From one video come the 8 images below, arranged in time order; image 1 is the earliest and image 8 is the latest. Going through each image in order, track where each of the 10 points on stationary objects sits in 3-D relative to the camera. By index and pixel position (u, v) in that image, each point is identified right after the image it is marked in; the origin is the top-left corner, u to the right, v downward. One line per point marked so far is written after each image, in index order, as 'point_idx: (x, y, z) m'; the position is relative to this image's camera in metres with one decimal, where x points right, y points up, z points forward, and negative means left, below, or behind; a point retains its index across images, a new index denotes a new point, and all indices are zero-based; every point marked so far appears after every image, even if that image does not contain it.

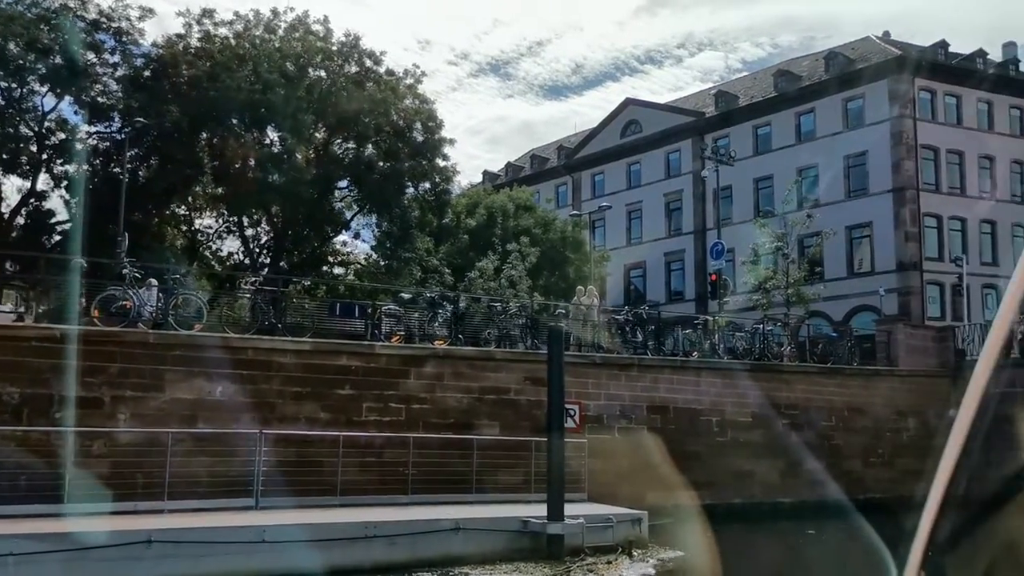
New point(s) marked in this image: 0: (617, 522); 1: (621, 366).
0: (+1.2, -2.5, +10.9) m
1: (+1.9, -1.3, +17.5) m
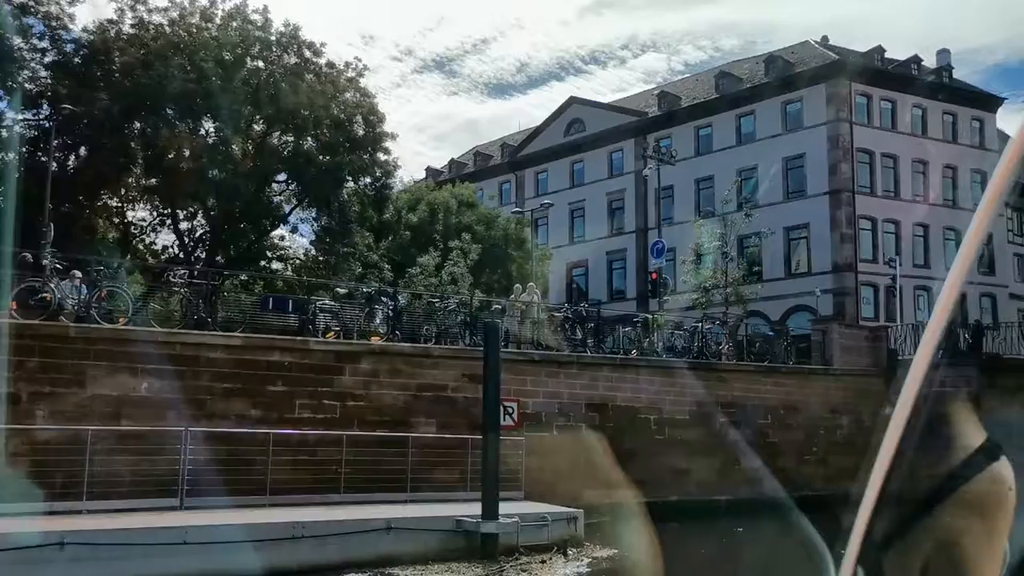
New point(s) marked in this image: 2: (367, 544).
0: (+0.4, -2.6, +11.1) m
1: (+0.8, -1.3, +17.7) m
2: (-1.4, -2.5, +9.8) m
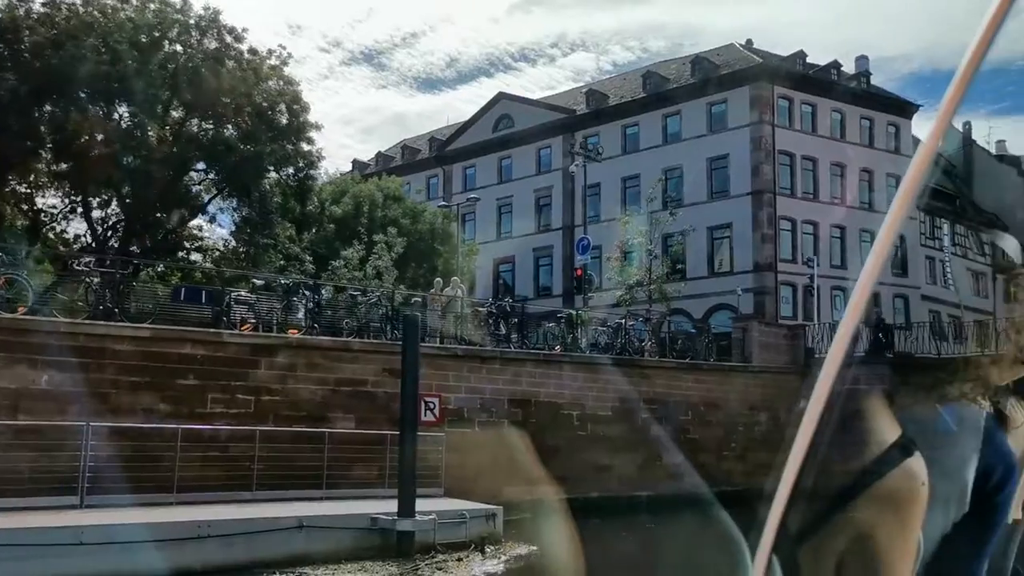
0: (-0.5, -2.5, +10.9) m
1: (-0.6, -1.2, +17.5) m
2: (-2.2, -2.4, +9.4) m
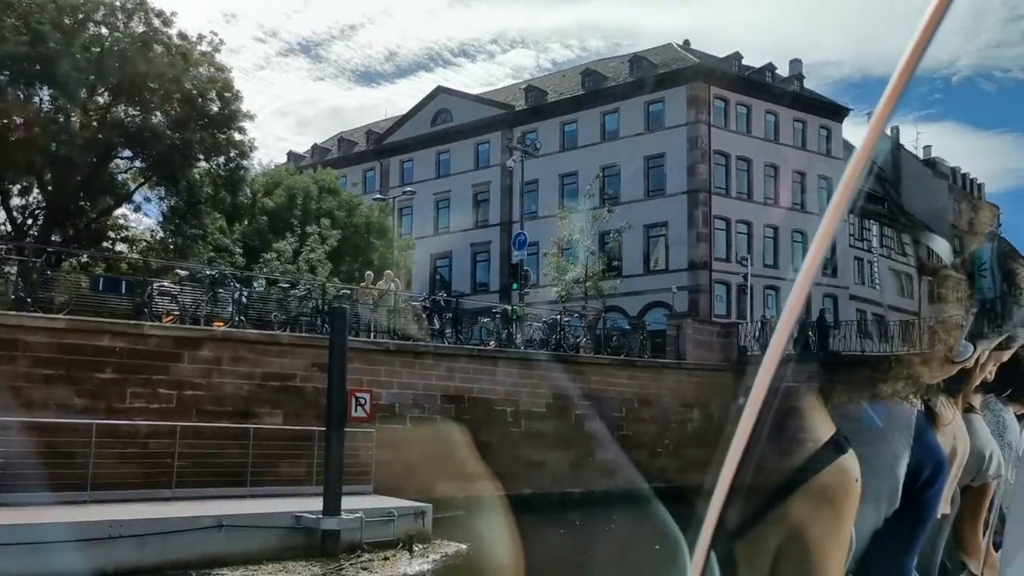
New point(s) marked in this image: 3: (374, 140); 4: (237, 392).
0: (-1.2, -2.4, +10.6) m
1: (-1.7, -1.1, +17.2) m
2: (-2.9, -2.3, +9.1) m
3: (-1.2, +1.3, +8.8) m
4: (-4.1, -1.5, +14.8) m
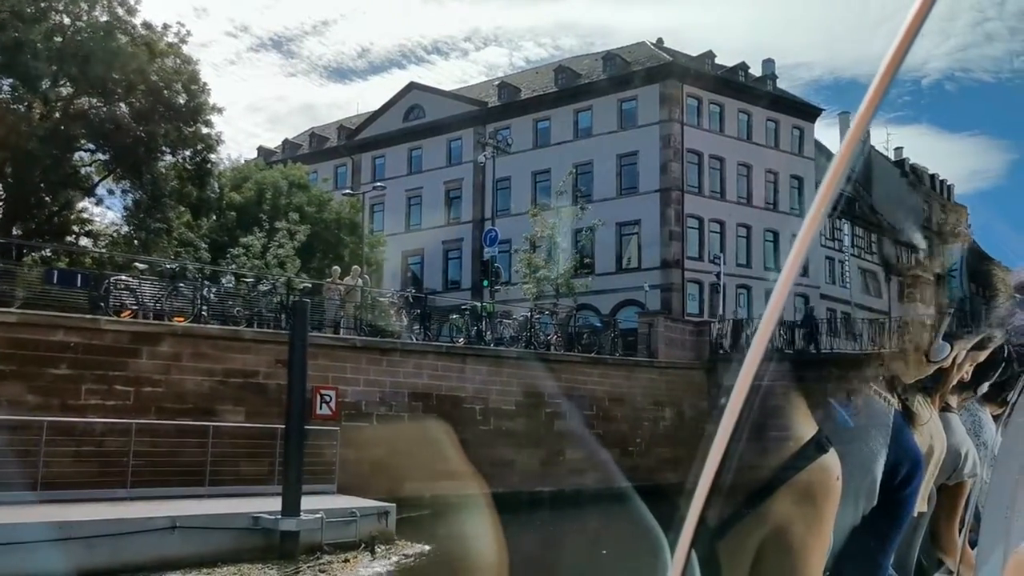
0: (-1.6, -2.3, +10.3) m
1: (-2.2, -1.0, +16.9) m
2: (-3.2, -2.2, +8.7) m
3: (-1.5, +1.3, +8.5) m
4: (-4.6, -1.4, +14.5) m
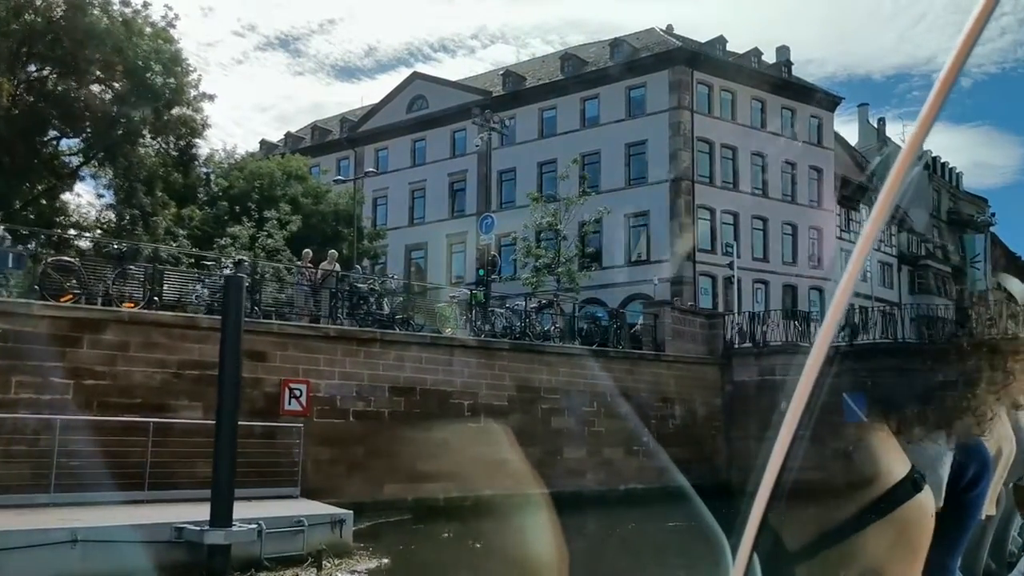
0: (-1.8, -2.1, +8.9) m
1: (-2.4, -0.8, +15.5) m
2: (-3.4, -2.0, +7.3) m
3: (-1.7, +1.6, +7.1) m
4: (-4.8, -1.2, +13.1) m
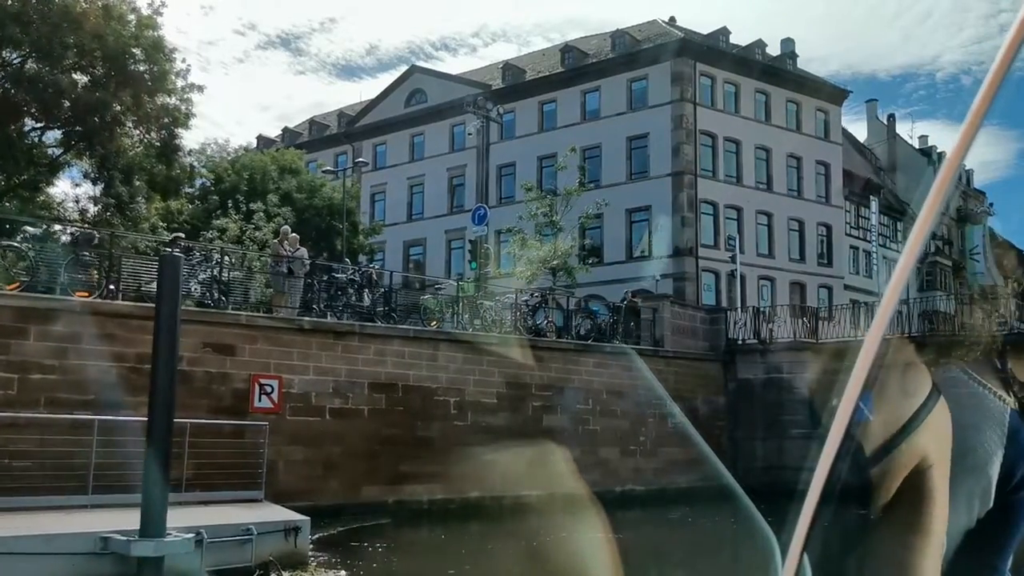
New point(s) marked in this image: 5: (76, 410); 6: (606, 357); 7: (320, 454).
0: (-2.0, -2.0, +8.0) m
1: (-2.5, -0.7, +14.6) m
2: (-3.6, -1.9, +6.4) m
3: (-1.9, +1.7, +6.2) m
4: (-4.9, -1.1, +12.2) m
5: (-5.1, -1.5, +11.9) m
6: (+1.8, -1.3, +18.5) m
7: (-2.7, -2.4, +14.1) m
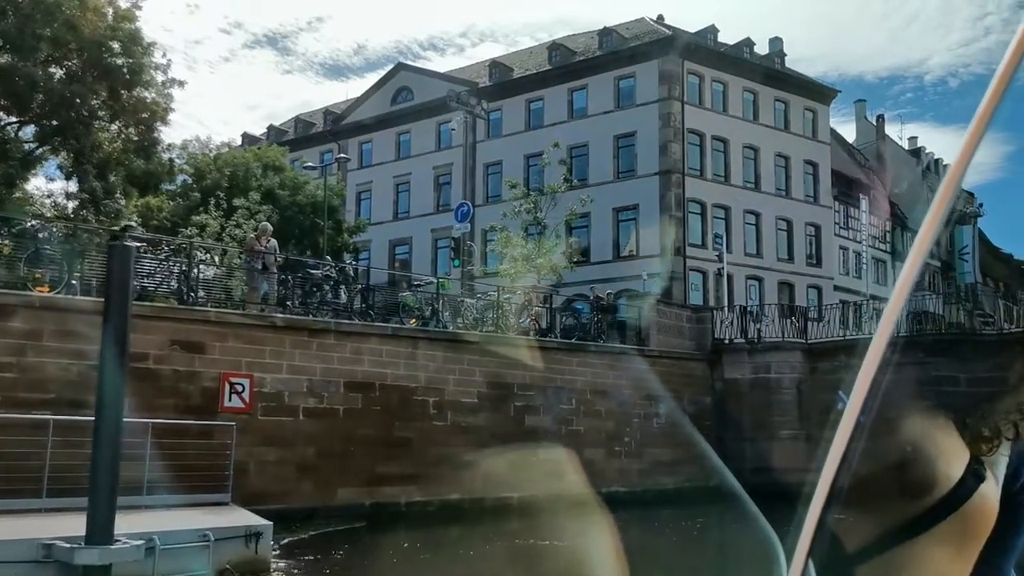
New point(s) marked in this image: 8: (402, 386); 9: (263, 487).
0: (-2.2, -1.9, +7.5) m
1: (-2.8, -0.6, +14.2) m
2: (-3.8, -1.8, +6.0) m
3: (-2.1, +1.8, +5.7) m
4: (-5.2, -1.0, +11.7) m
5: (-5.4, -1.4, +11.5) m
6: (+1.4, -1.2, +18.1) m
7: (-2.9, -2.3, +13.6) m
8: (-1.6, -1.5, +15.3) m
9: (-3.3, -2.7, +13.4) m
